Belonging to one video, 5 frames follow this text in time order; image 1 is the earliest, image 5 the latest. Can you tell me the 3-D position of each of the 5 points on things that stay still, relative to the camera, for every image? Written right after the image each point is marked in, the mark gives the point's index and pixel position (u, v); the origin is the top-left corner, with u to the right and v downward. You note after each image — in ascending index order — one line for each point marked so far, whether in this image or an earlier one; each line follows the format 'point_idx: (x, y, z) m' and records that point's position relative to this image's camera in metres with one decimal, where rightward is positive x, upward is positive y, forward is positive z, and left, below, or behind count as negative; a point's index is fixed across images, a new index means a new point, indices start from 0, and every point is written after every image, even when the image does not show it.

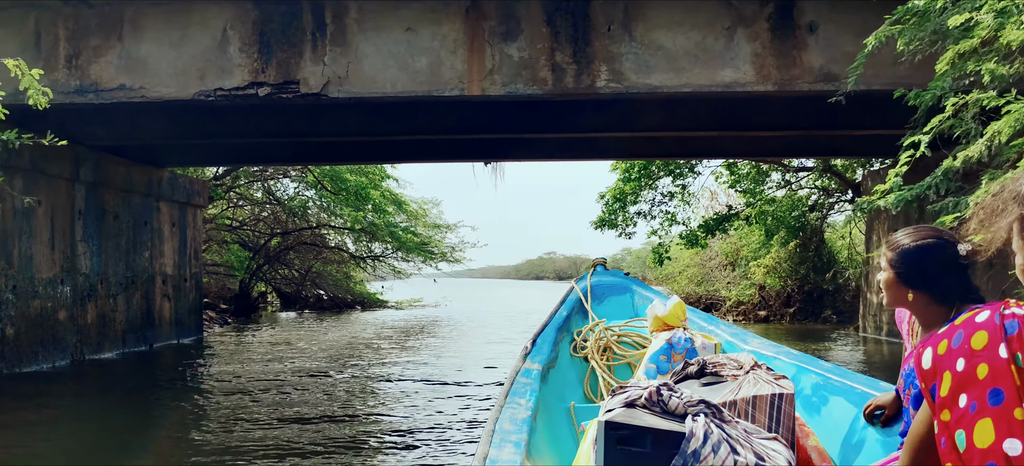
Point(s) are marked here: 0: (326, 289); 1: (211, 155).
0: (-5.4, -1.6, +19.0) m
1: (-4.7, +1.3, +10.1) m
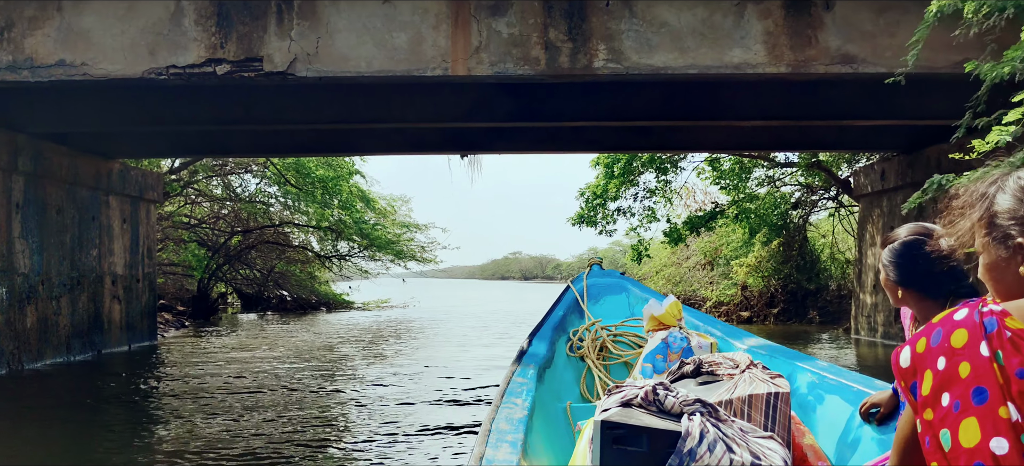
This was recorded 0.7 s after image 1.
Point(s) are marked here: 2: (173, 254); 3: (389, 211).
0: (-6.3, -1.6, +18.4) m
1: (-5.1, +1.3, +9.6) m
2: (-7.8, -0.5, +15.1) m
3: (-3.1, +0.6, +16.6) m
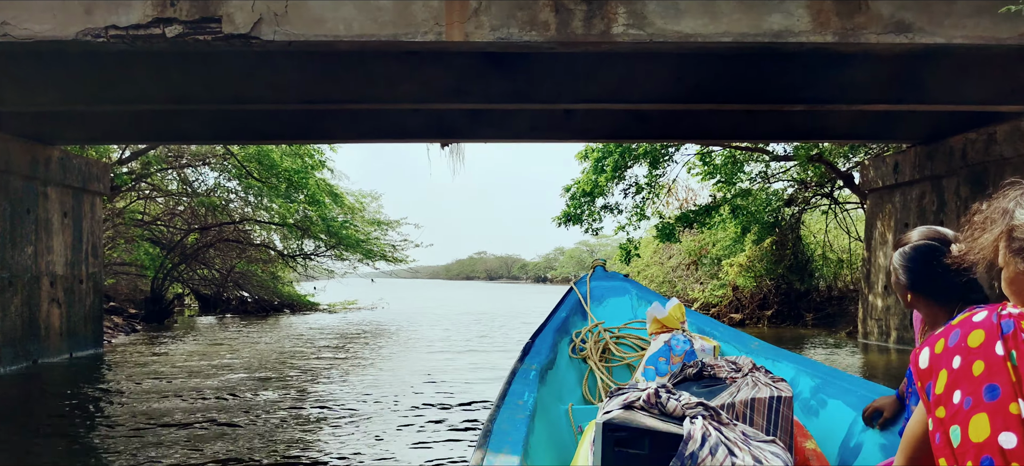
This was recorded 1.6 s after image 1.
0: (-7.1, -1.6, +17.7) m
1: (-5.4, +1.3, +8.9) m
2: (-8.5, -0.4, +14.3) m
3: (-3.8, +0.6, +16.1) m
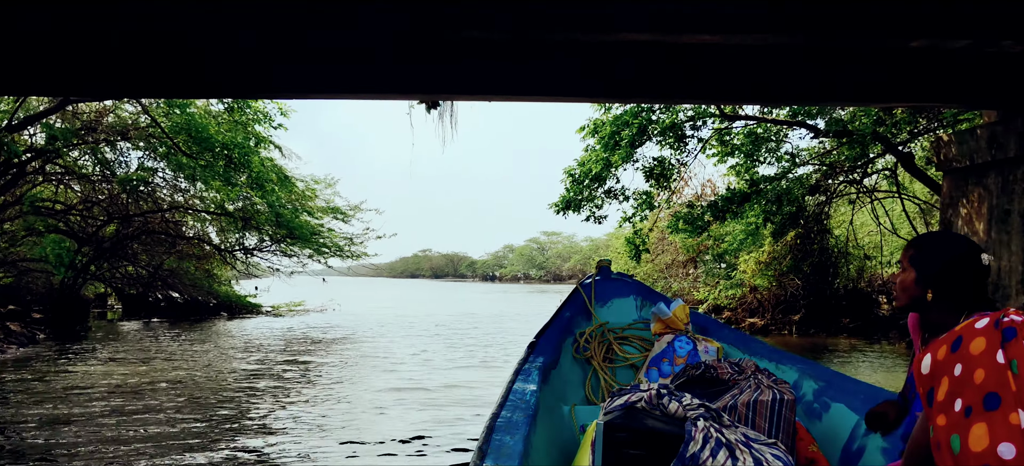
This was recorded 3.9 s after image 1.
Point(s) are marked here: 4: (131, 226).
0: (-8.1, -1.4, +16.0) m
1: (-5.7, +1.4, +7.5) m
2: (-9.2, -0.3, +12.6) m
3: (-4.7, +0.8, +14.7) m
4: (-7.4, +0.1, +12.8) m
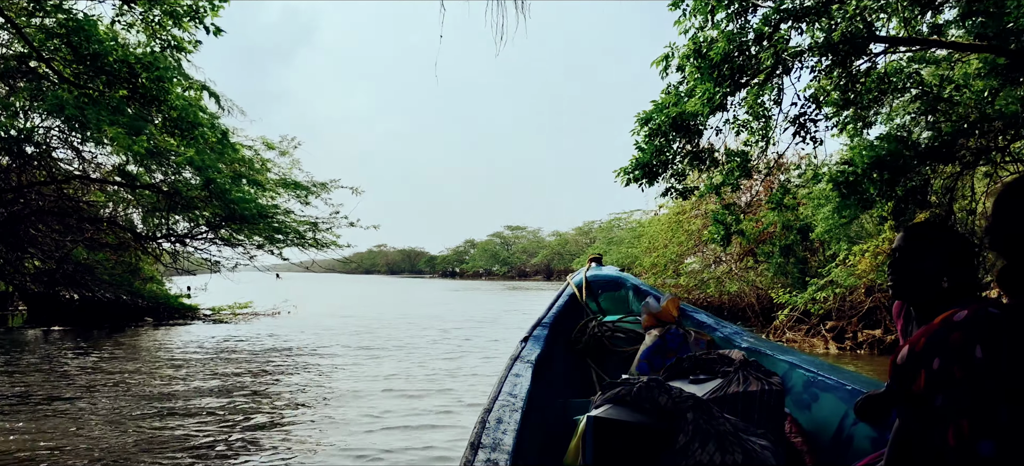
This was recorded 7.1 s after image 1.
0: (-8.6, -1.2, +13.9) m
1: (-5.6, +1.6, +5.5) m
2: (-9.4, -0.1, +10.4) m
3: (-5.0, +1.0, +12.8) m
4: (-7.7, +0.3, +10.7) m
